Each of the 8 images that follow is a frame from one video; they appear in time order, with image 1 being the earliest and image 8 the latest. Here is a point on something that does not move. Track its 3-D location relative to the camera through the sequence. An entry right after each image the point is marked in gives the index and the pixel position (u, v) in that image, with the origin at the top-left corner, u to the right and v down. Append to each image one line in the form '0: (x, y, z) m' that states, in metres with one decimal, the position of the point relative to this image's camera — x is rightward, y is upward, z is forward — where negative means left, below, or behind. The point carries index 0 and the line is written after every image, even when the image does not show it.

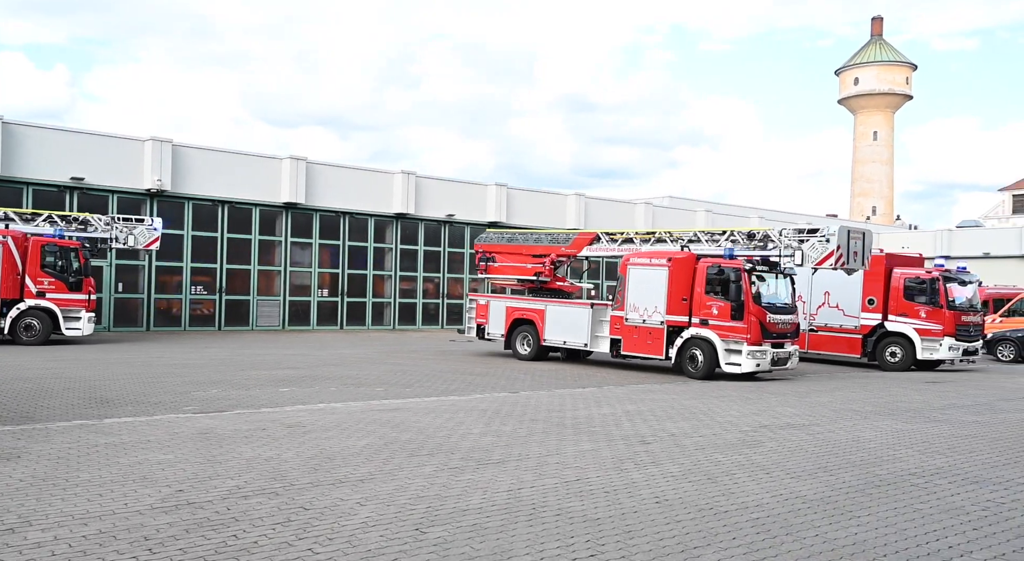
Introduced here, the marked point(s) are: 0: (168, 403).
0: (-4.2, -1.5, +10.8) m
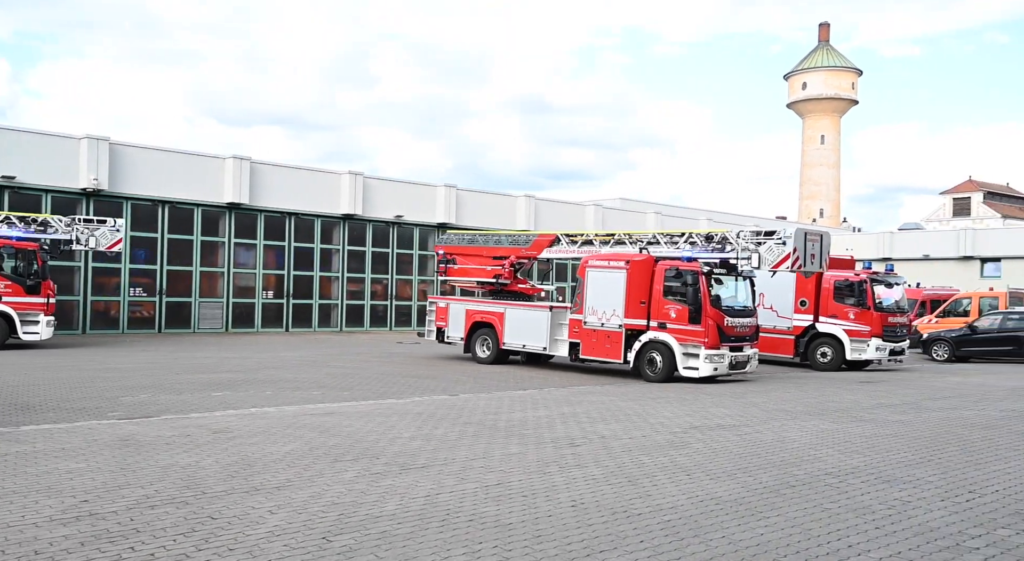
0: (-4.9, -1.5, +10.5) m
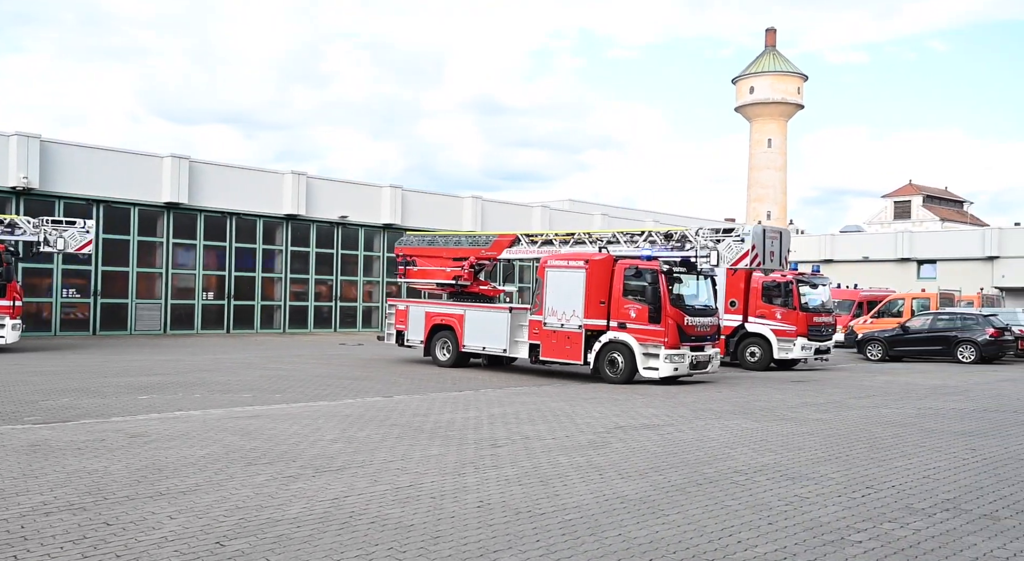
0: (-5.6, -1.5, +10.3) m
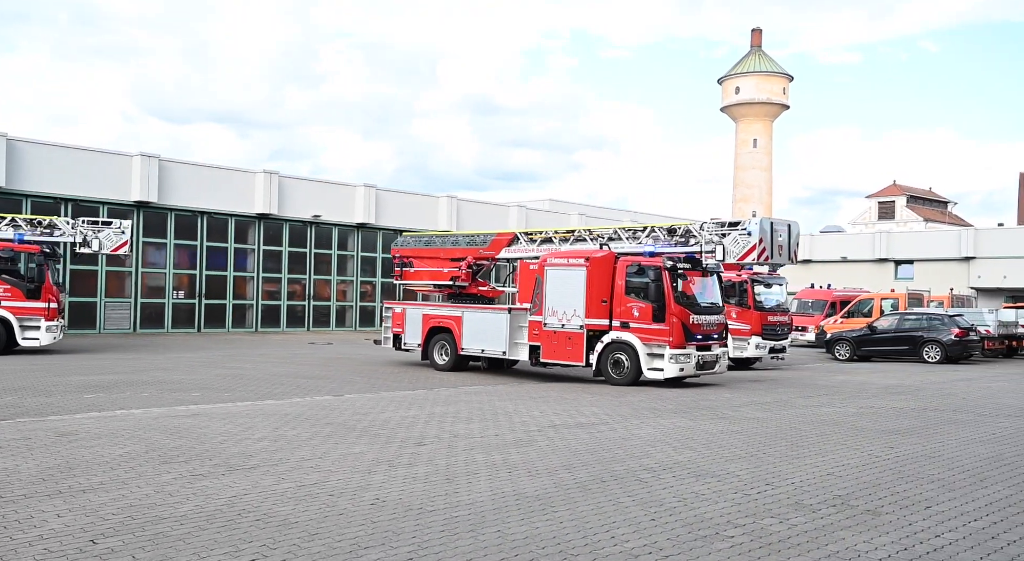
0: (-6.0, -1.5, +10.3) m
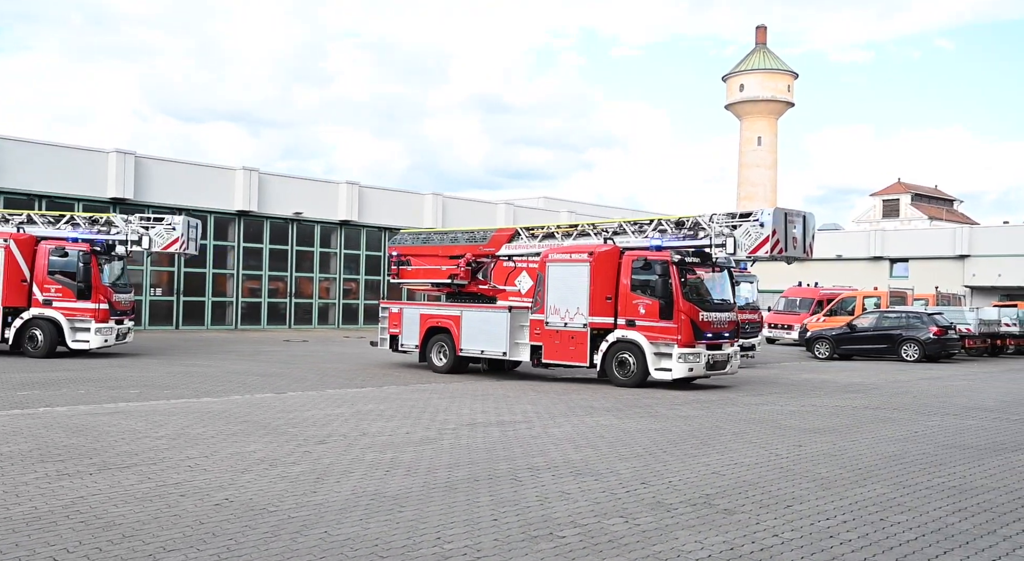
0: (-6.5, -1.5, +10.3) m
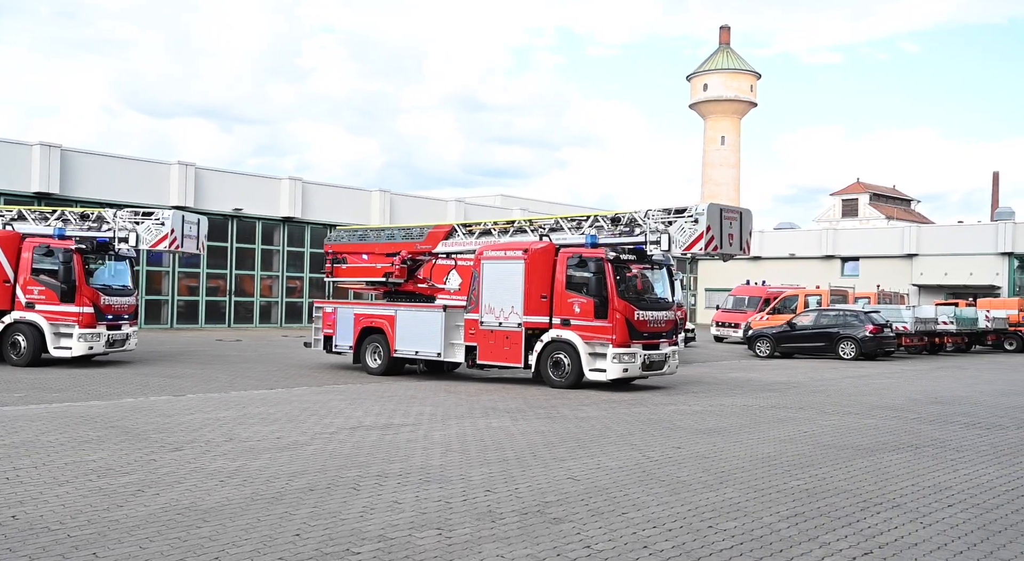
0: (-7.3, -1.4, +9.9) m
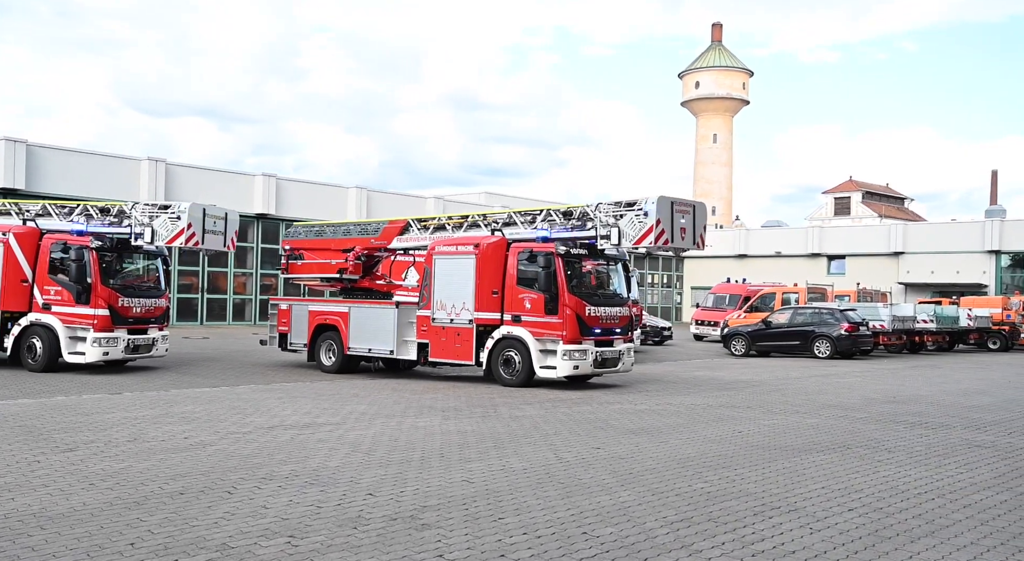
0: (-7.7, -1.4, +9.7) m
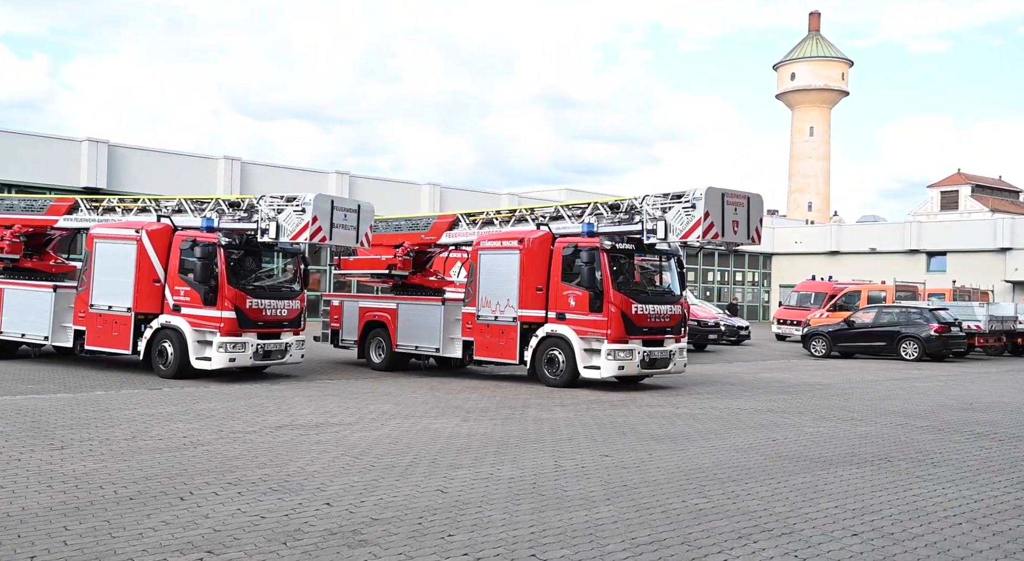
0: (-7.2, -1.3, +10.2) m
